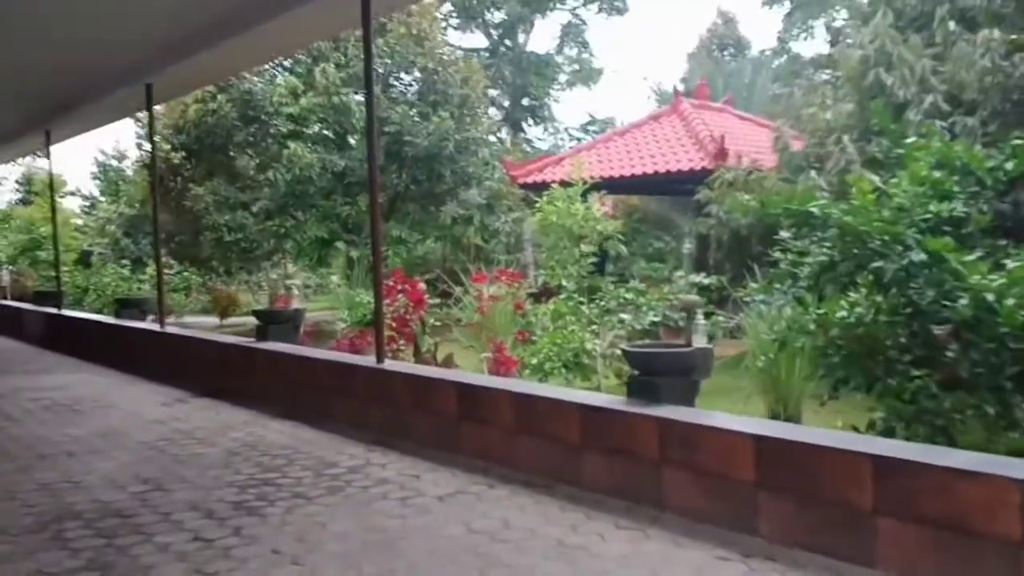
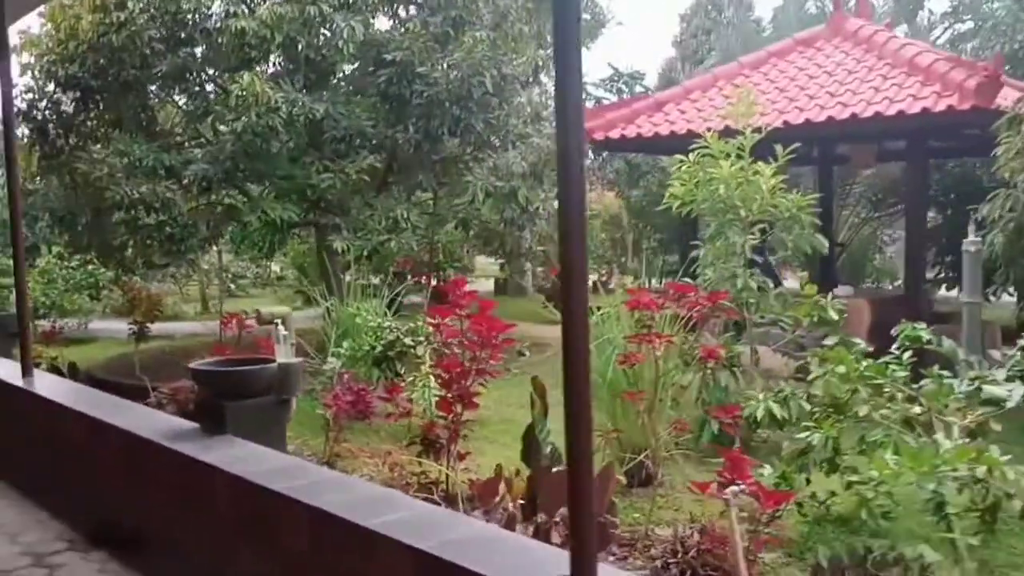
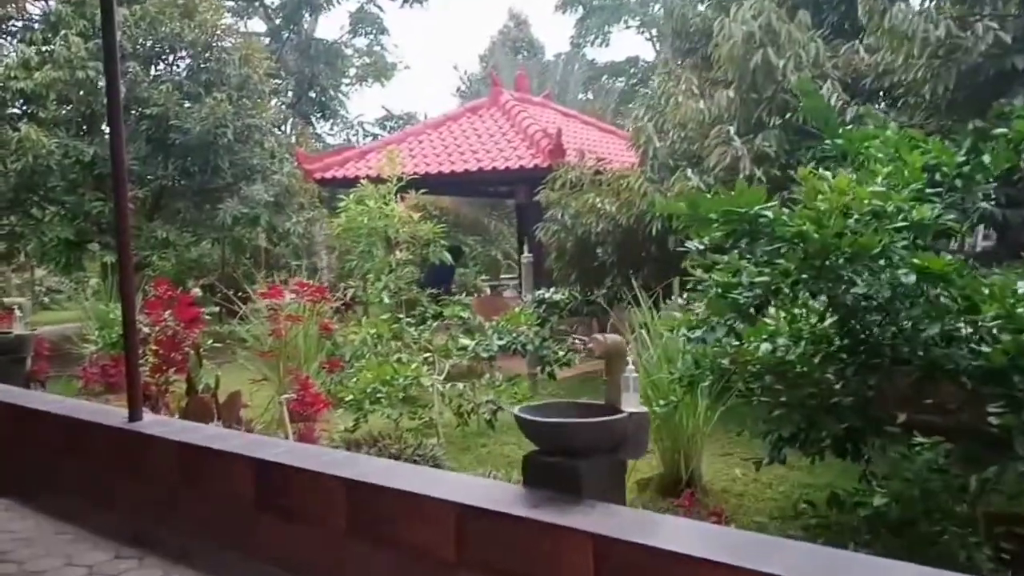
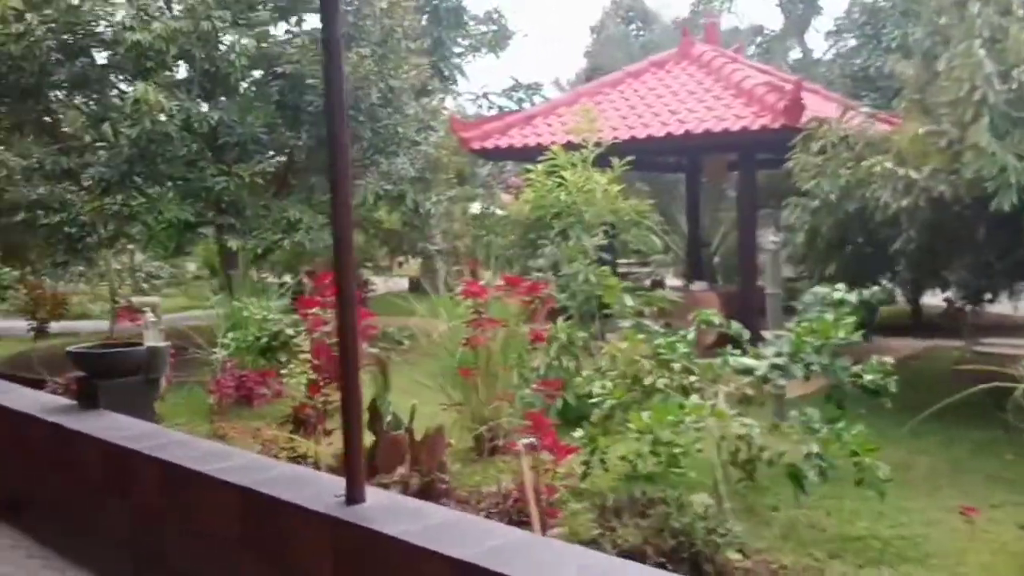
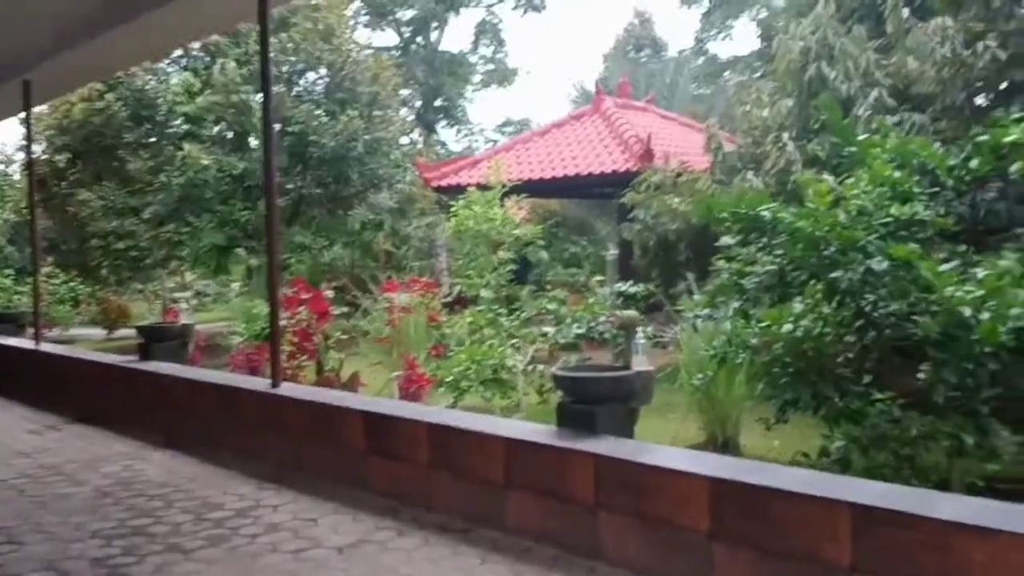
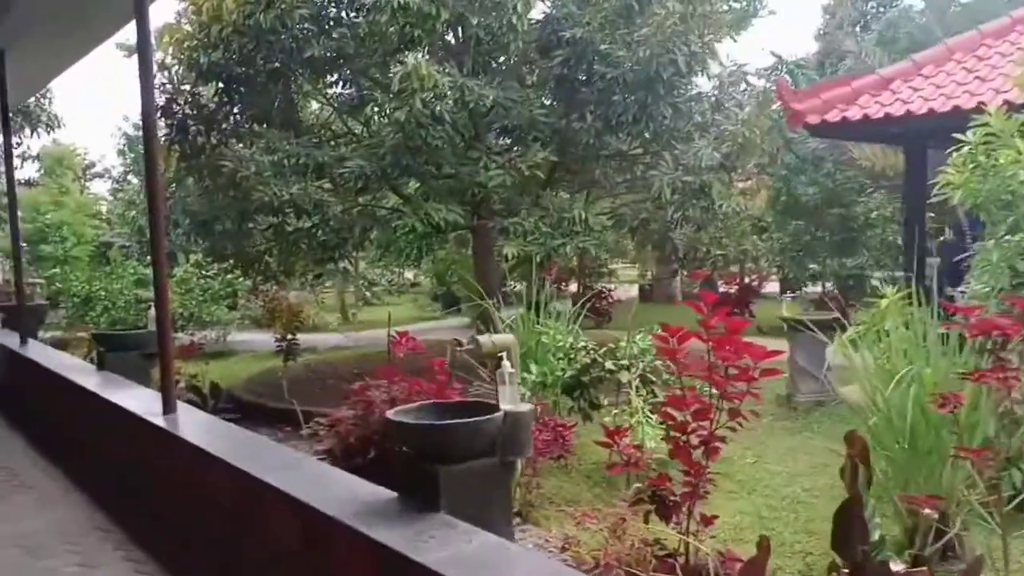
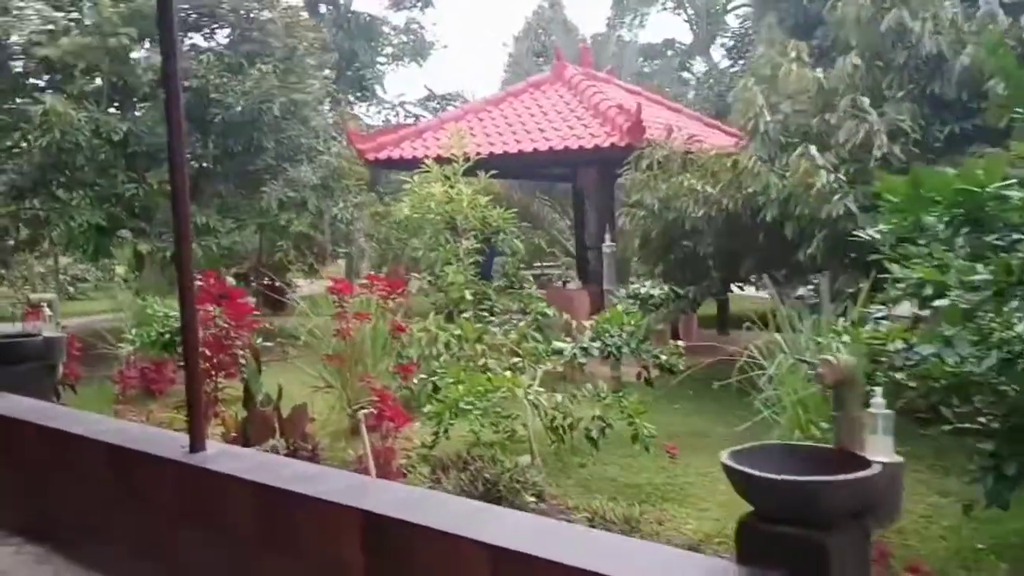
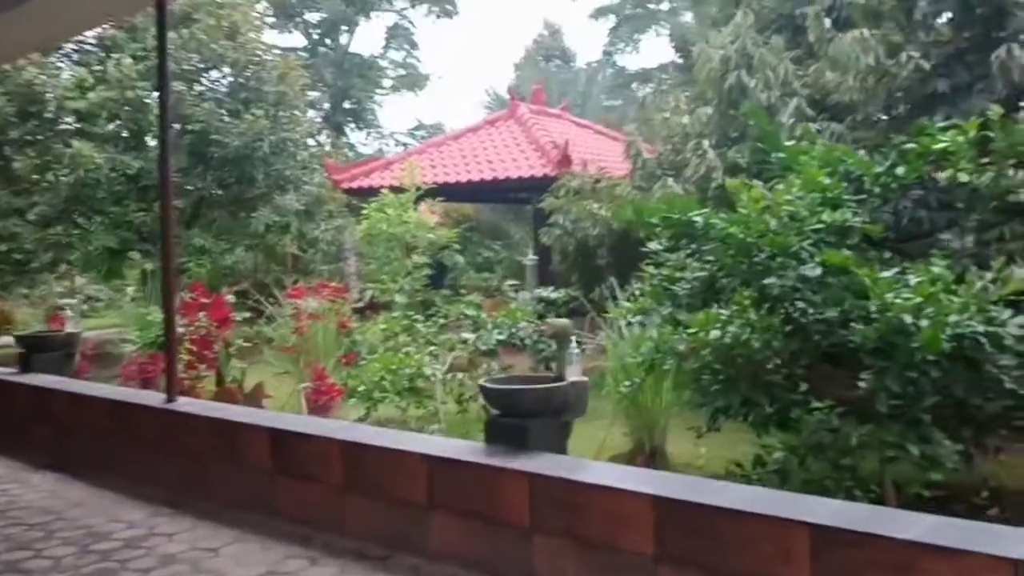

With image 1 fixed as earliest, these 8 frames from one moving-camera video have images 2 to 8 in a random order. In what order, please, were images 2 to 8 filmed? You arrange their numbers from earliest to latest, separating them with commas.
5, 8, 3, 7, 4, 2, 6
